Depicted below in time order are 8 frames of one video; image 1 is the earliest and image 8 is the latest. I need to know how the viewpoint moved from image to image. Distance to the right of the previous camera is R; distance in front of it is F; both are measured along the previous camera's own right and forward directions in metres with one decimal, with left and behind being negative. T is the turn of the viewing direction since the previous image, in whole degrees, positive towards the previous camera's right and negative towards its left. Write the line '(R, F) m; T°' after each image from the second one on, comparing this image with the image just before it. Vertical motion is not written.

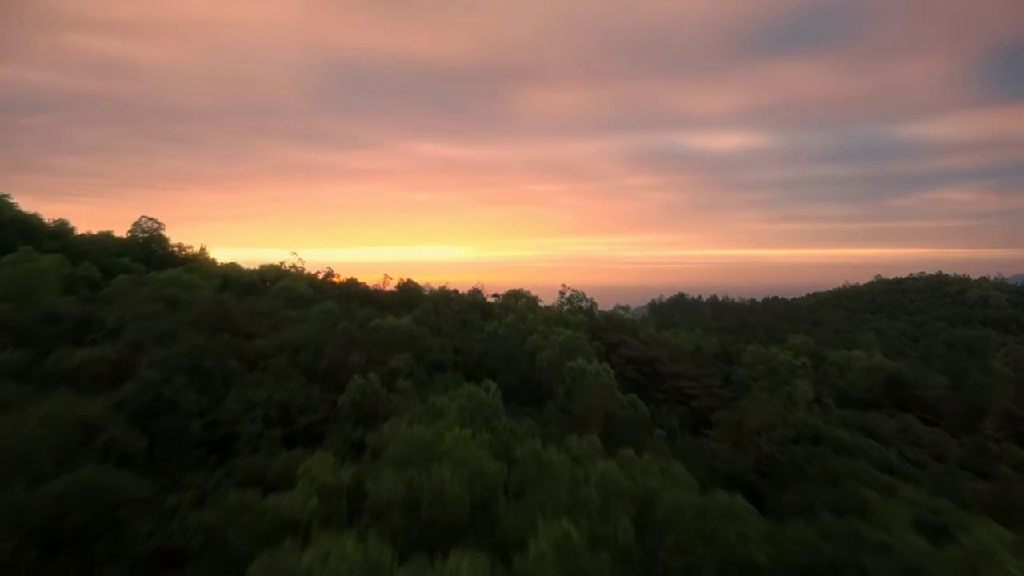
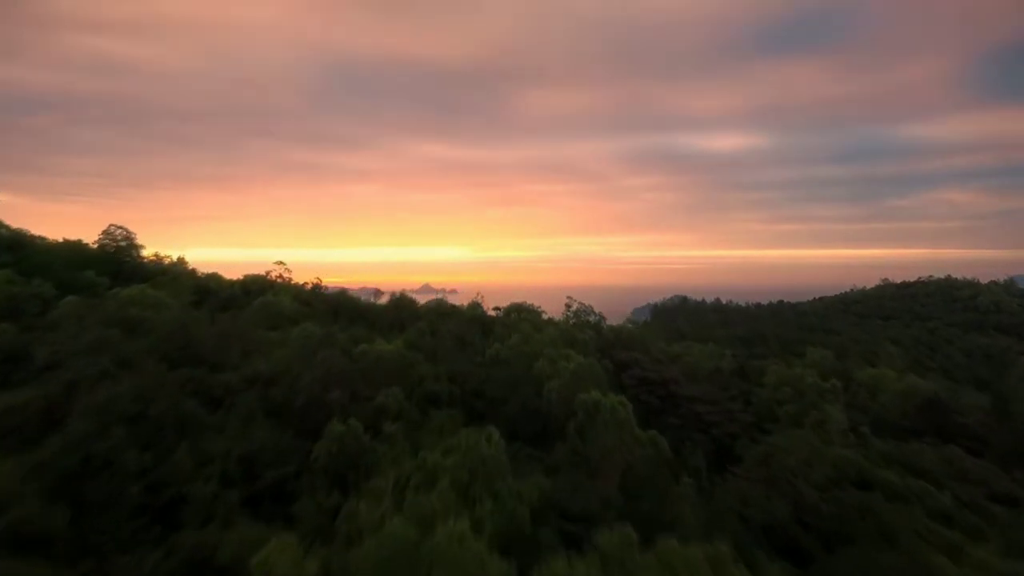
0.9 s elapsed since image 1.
(0.0, +1.2) m; 0°
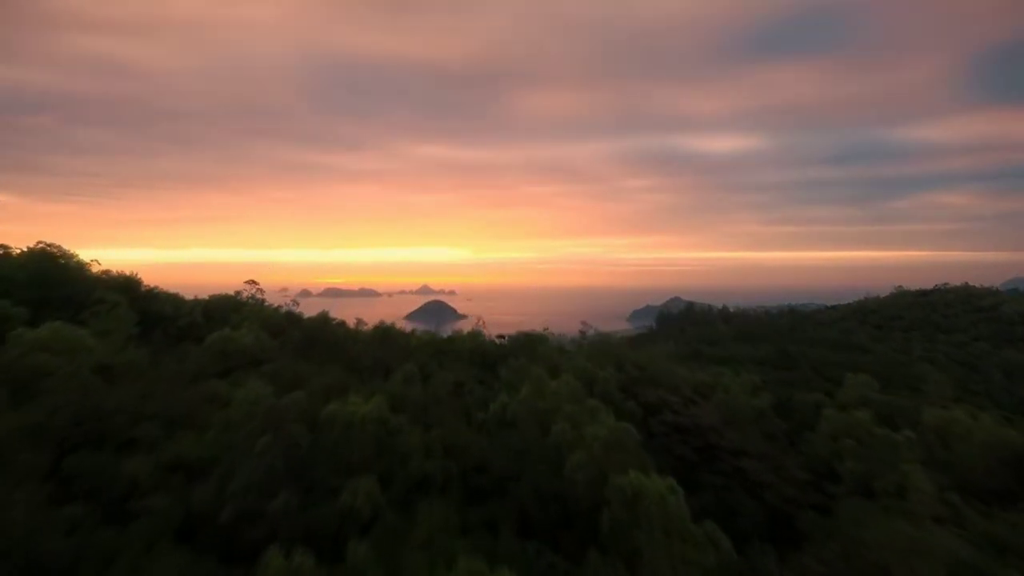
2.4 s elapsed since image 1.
(-0.1, +2.2) m; 0°
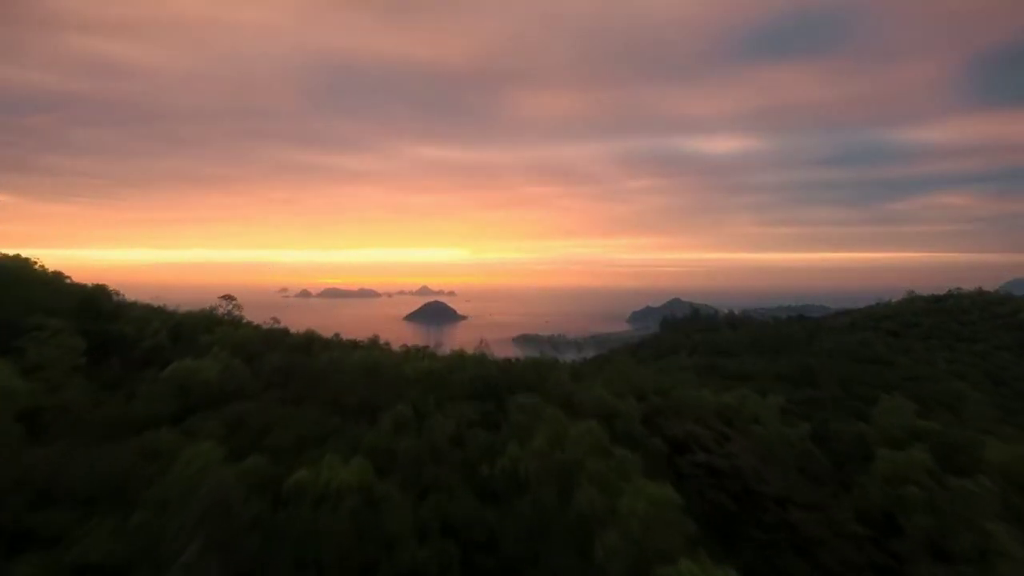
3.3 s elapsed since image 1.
(-0.1, +1.5) m; 0°
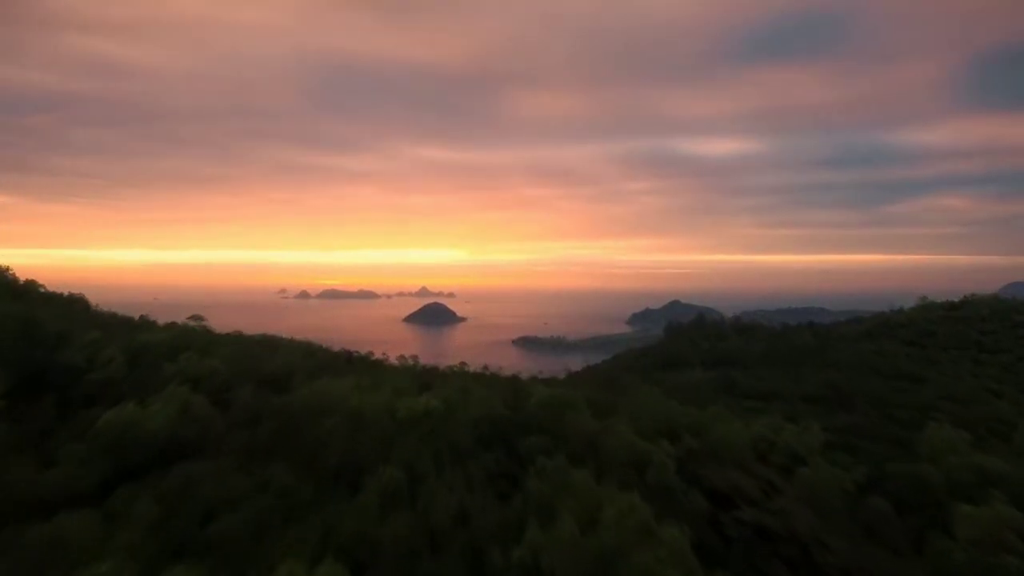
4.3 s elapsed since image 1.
(-0.1, +1.6) m; 0°
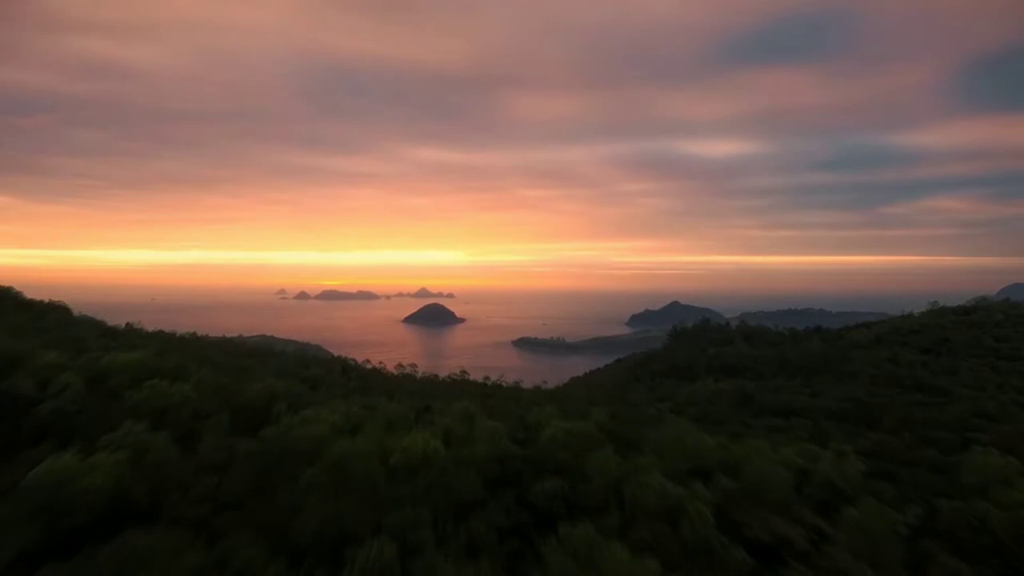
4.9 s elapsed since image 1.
(-0.1, +1.2) m; 0°
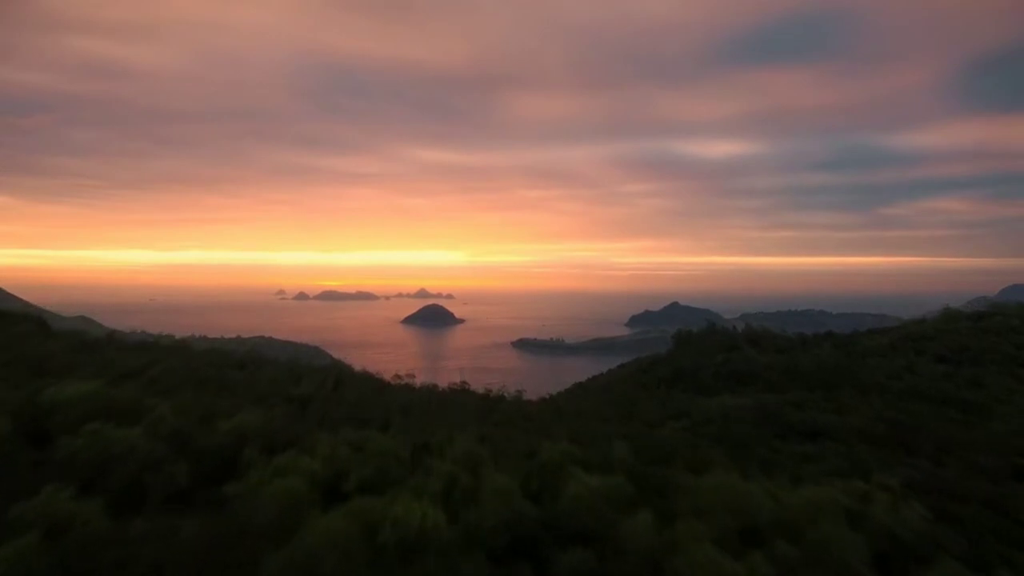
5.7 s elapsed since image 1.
(-0.1, +1.5) m; 0°
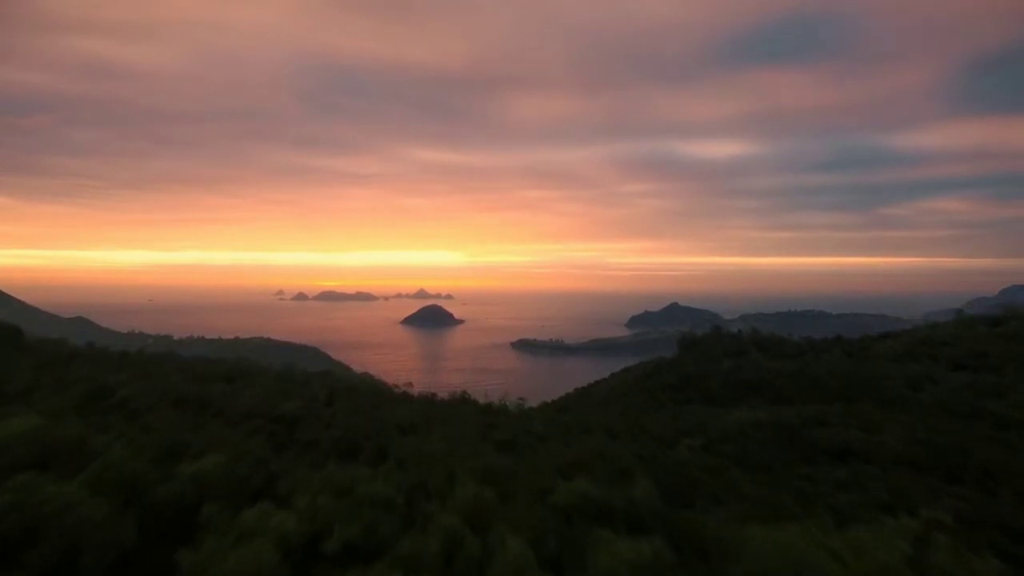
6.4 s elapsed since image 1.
(-0.1, +1.3) m; 0°
